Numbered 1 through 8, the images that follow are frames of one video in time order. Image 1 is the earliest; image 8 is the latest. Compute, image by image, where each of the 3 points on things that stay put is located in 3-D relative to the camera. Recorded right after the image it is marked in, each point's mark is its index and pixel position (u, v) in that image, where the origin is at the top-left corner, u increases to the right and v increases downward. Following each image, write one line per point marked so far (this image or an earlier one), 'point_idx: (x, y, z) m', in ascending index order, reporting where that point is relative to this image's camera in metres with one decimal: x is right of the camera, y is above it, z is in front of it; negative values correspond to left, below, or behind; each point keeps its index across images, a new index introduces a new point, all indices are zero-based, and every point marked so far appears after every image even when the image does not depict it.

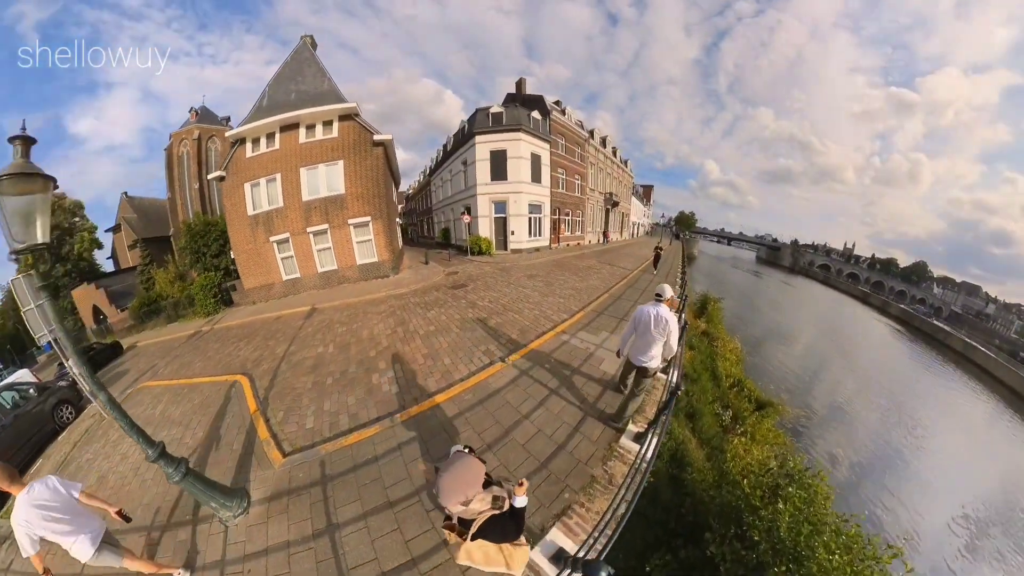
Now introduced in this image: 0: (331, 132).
0: (-5.7, +4.2, +10.3) m
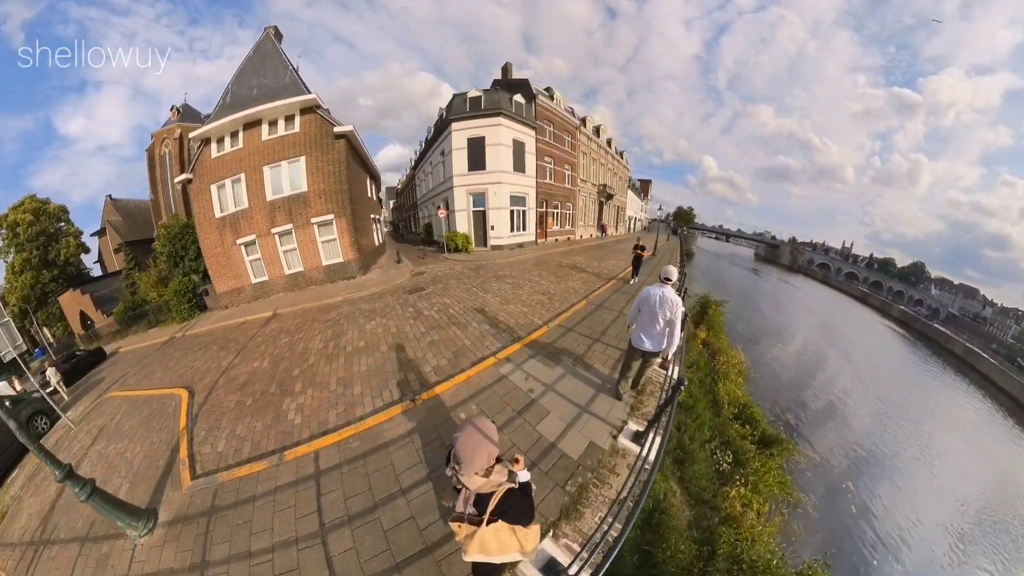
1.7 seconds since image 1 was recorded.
0: (-6.1, +4.1, +9.5) m
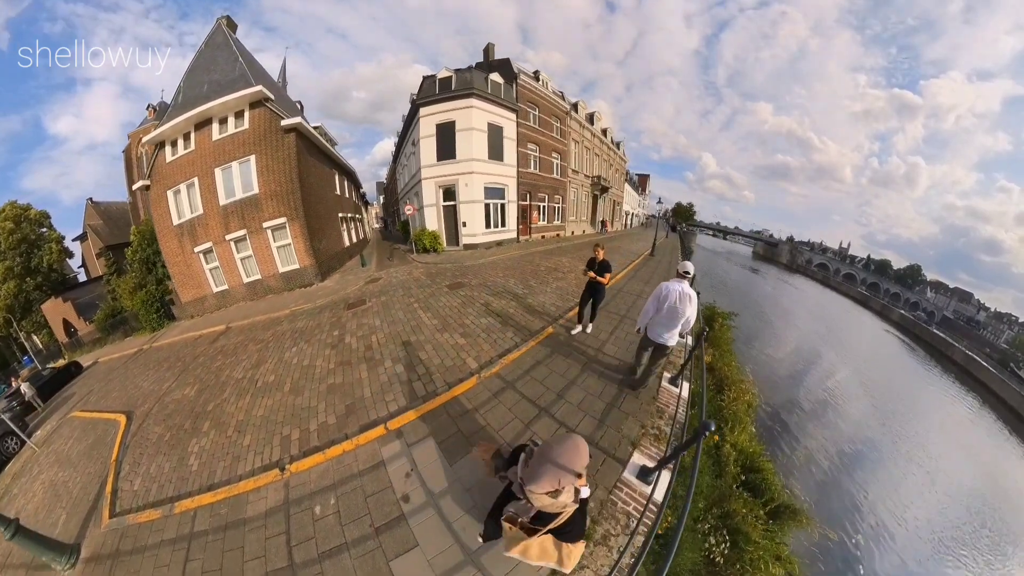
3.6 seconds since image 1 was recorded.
0: (-6.4, +4.0, +8.6) m
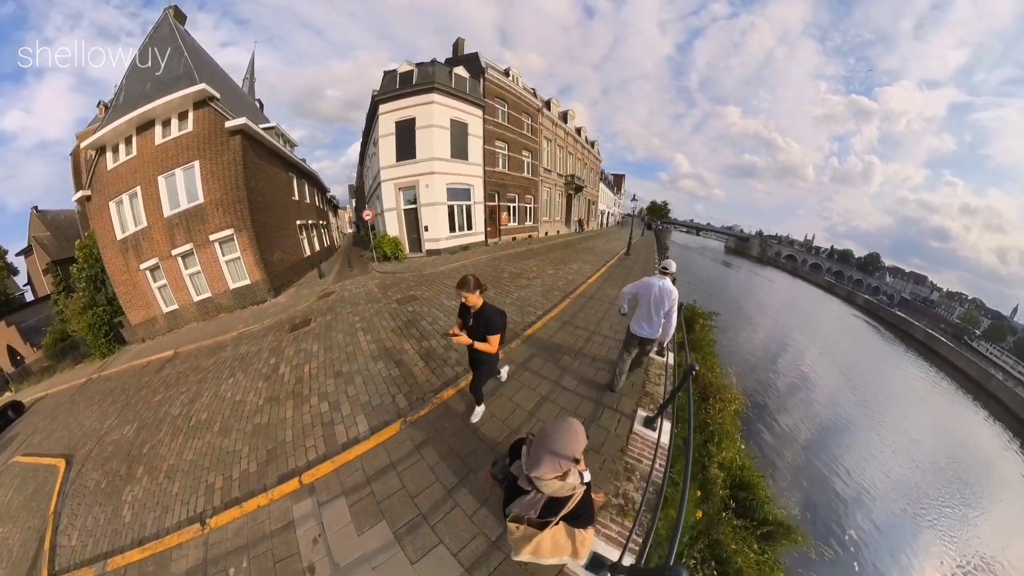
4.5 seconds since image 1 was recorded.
0: (-7.2, +3.6, +8.0) m
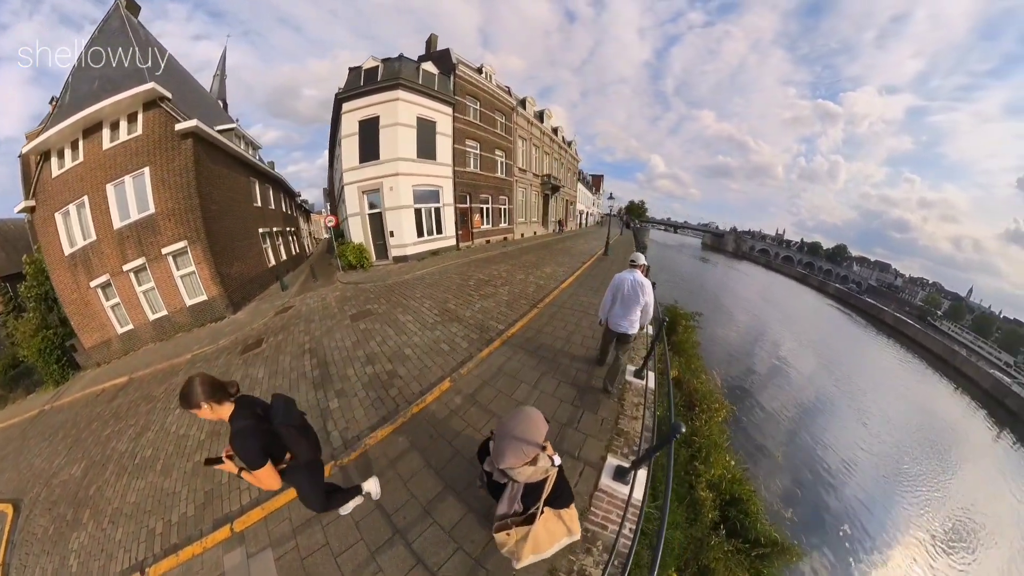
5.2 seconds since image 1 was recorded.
0: (-7.7, +3.3, +7.5) m
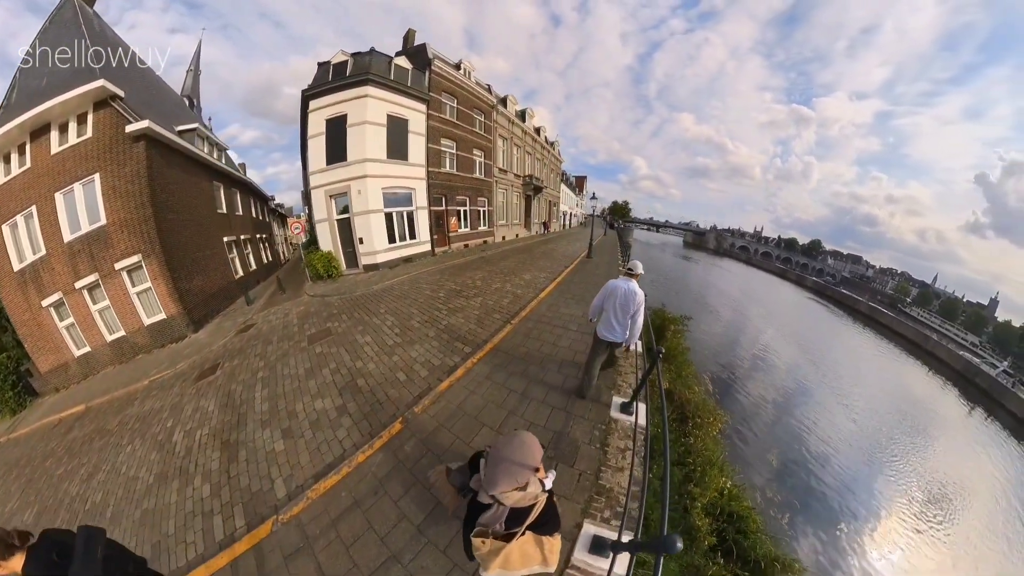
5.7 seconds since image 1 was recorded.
0: (-8.1, +3.0, +7.0) m
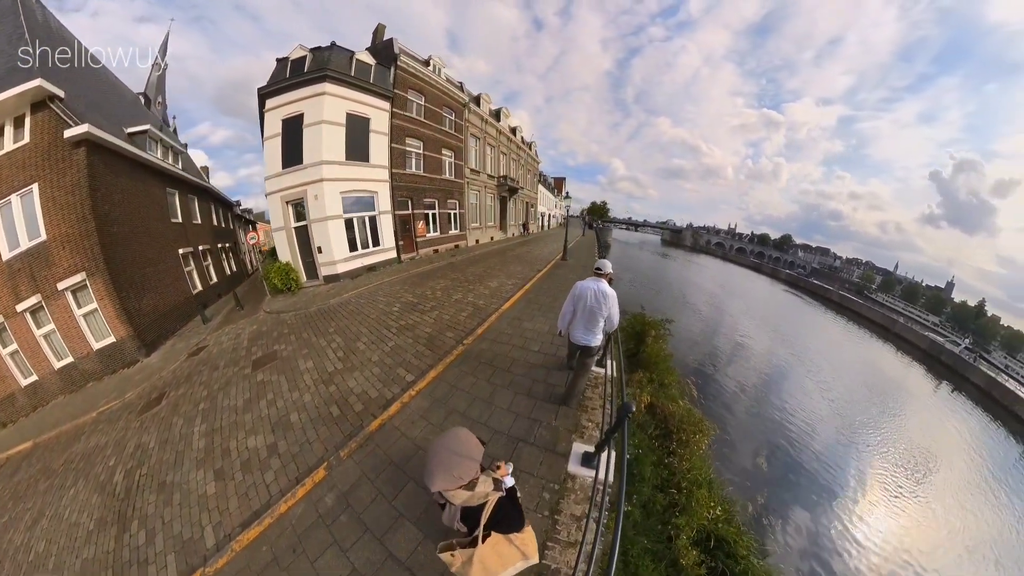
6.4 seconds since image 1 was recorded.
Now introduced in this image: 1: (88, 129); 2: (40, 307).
0: (-8.6, +2.6, +6.4) m
1: (-7.3, +2.8, +6.5) m
2: (-8.7, -0.2, +6.8) m
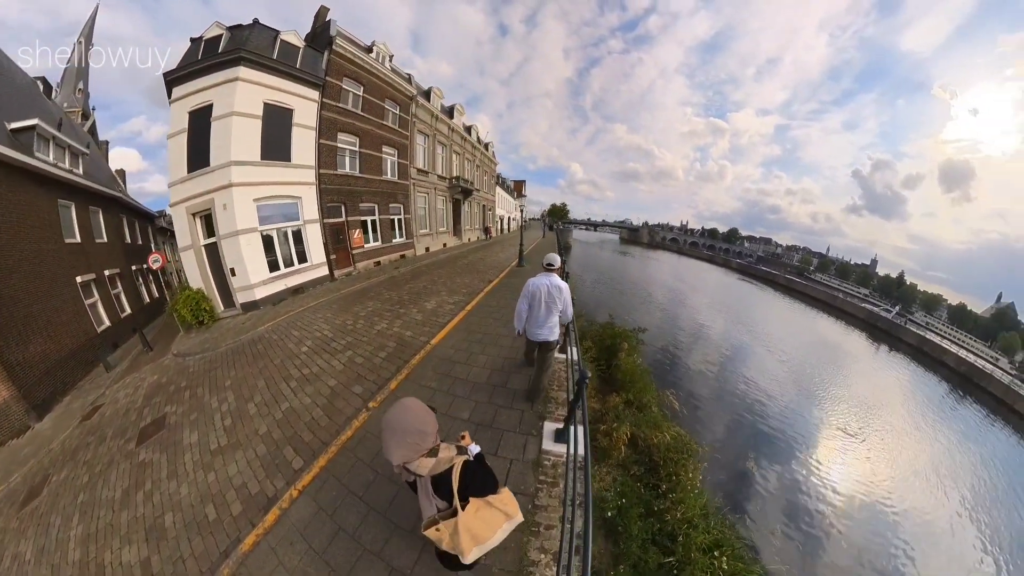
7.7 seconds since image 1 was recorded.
0: (-9.4, +2.0, +5.2) m
1: (-8.1, +2.2, +5.4) m
2: (-9.3, -0.9, +5.6) m
